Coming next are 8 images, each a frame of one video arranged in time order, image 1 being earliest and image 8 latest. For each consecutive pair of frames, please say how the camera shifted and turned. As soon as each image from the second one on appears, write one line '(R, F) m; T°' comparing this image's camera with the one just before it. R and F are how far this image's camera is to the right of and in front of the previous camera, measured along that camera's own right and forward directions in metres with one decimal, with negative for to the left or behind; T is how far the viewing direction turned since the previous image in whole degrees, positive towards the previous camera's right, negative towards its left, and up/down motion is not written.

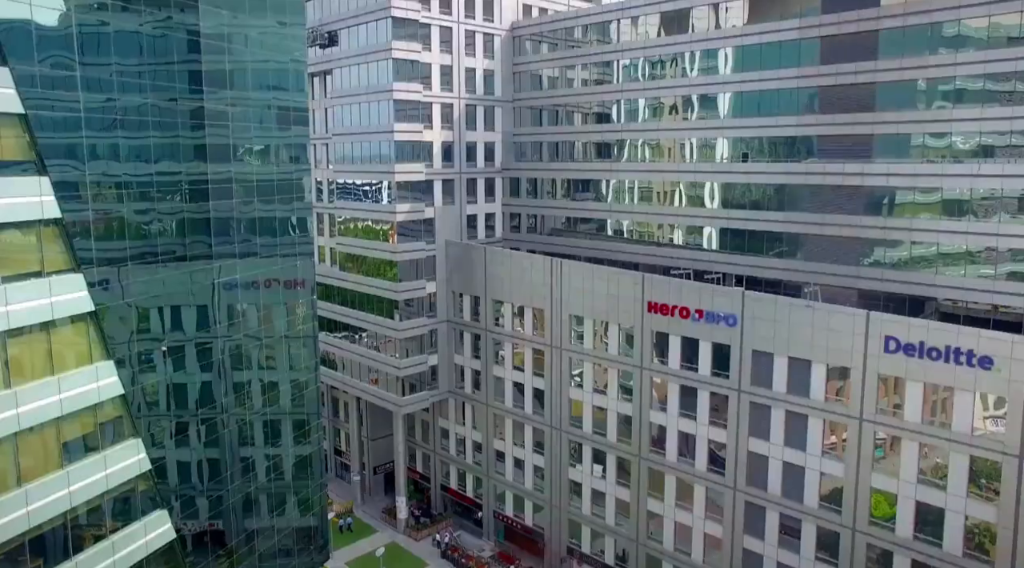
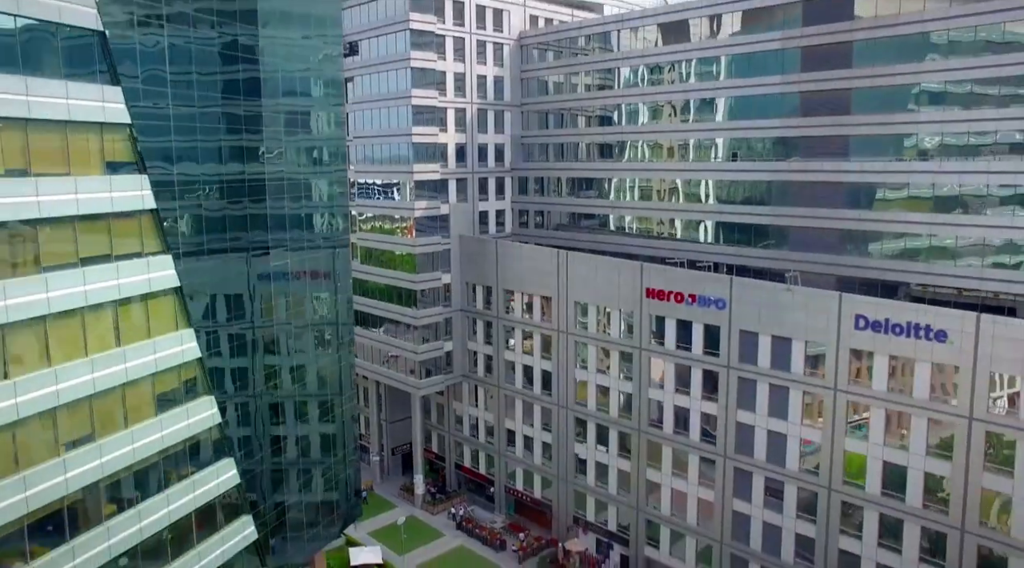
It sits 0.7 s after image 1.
(-0.5, -4.7) m; 0°
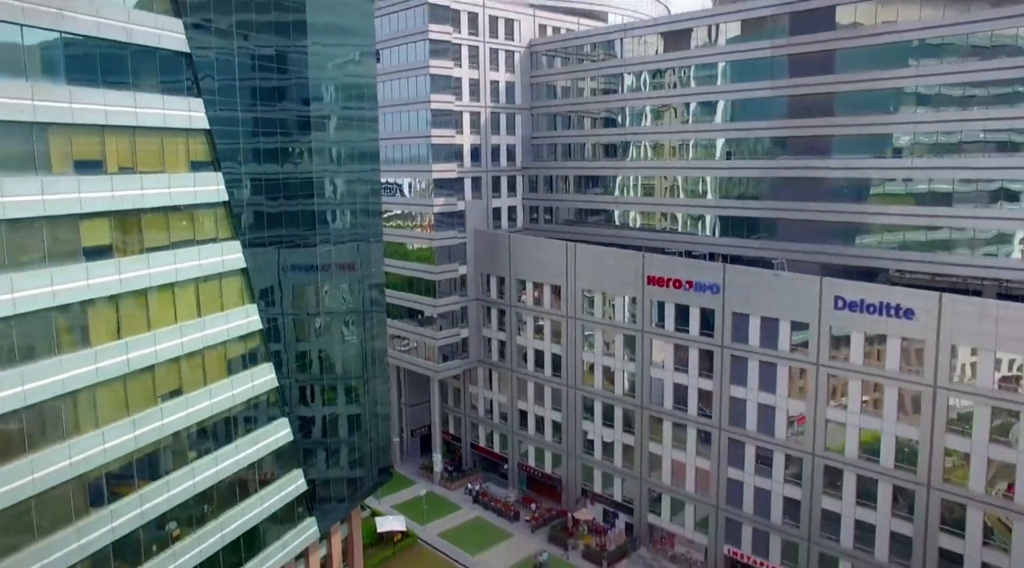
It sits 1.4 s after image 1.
(-0.5, -4.9) m; -1°
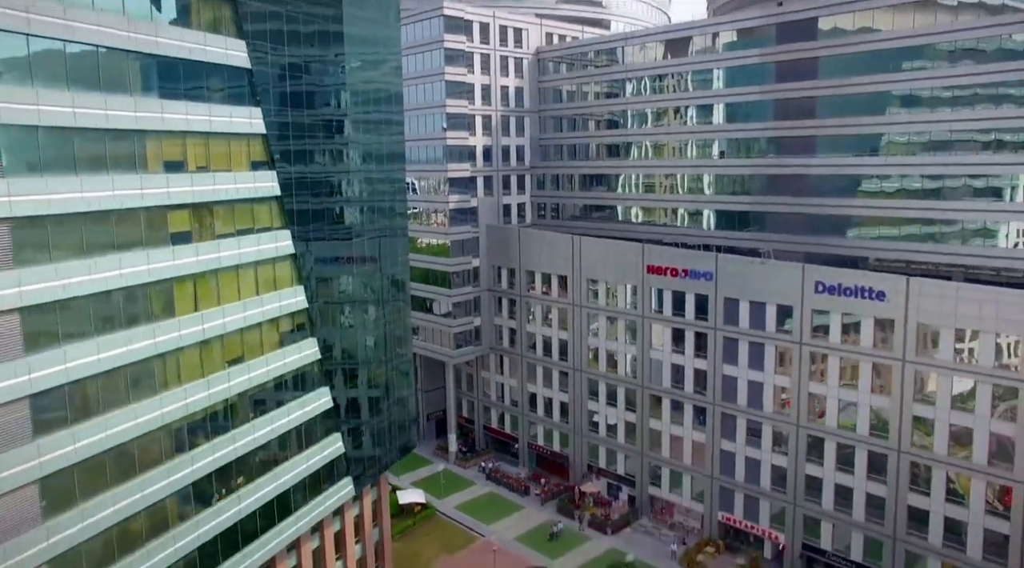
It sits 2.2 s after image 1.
(-0.5, -5.0) m; 0°
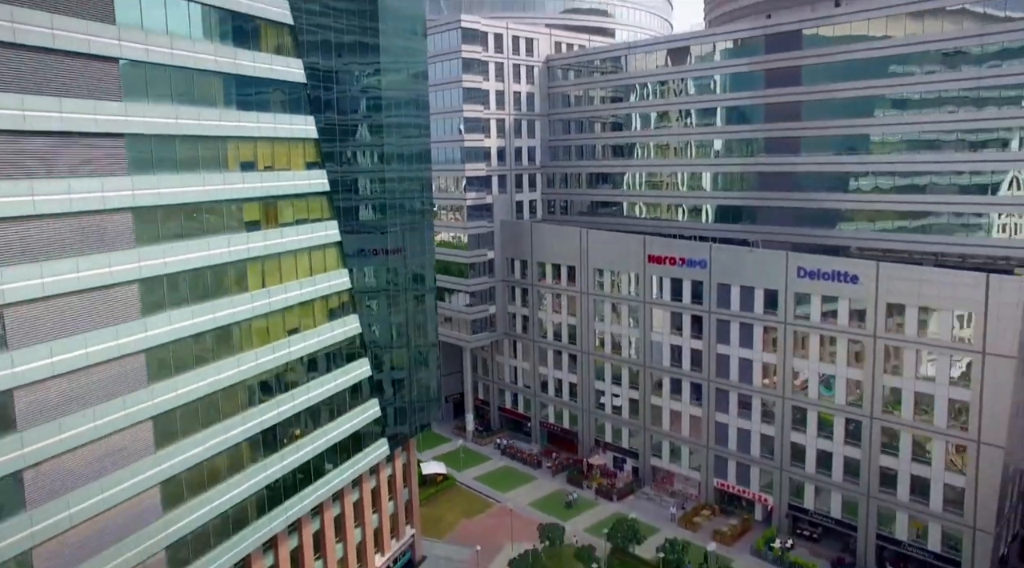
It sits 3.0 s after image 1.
(-0.5, -6.1) m; -1°
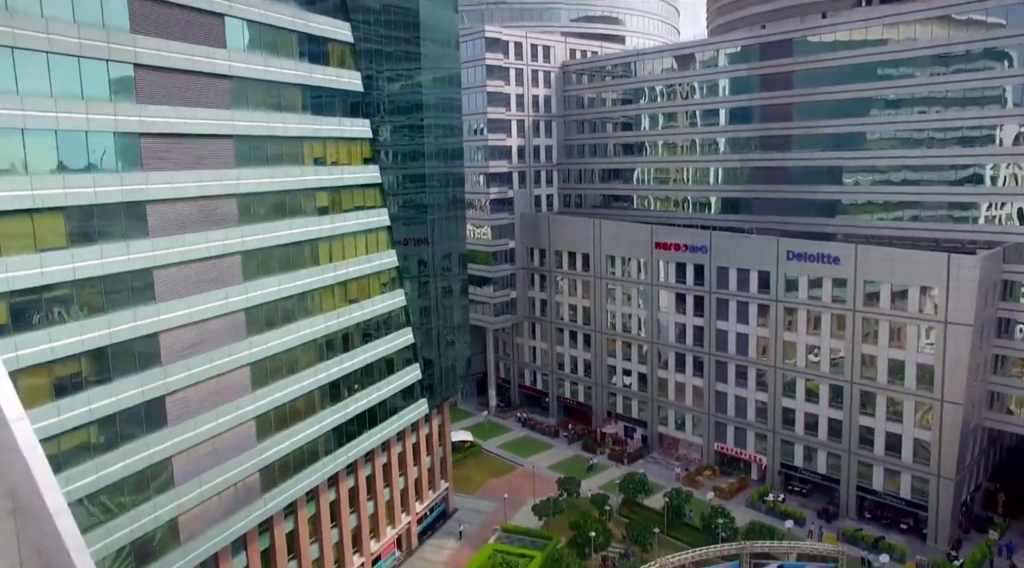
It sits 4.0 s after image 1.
(-0.9, -7.6) m; -1°
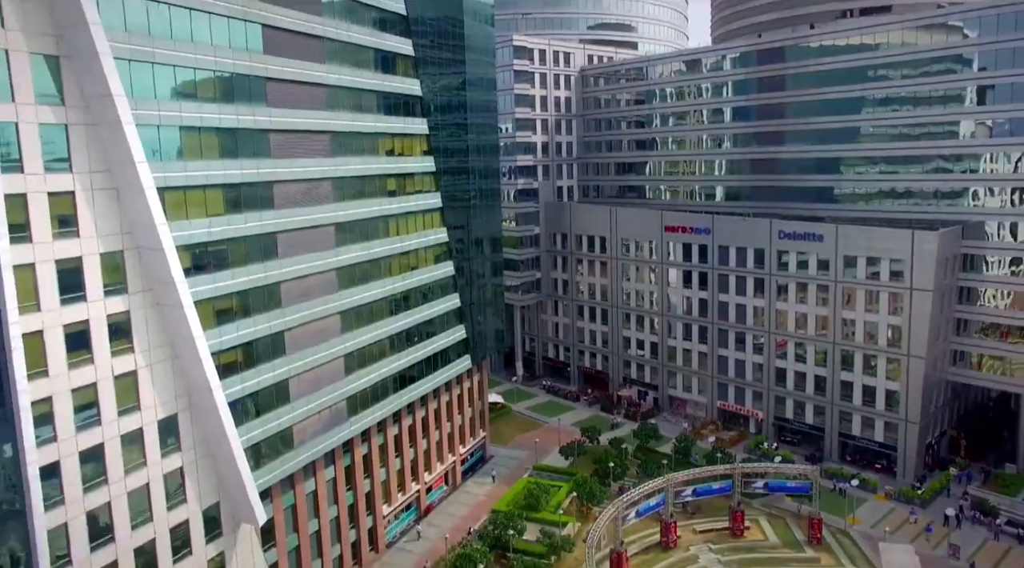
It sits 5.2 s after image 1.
(-1.6, -10.3) m; -1°
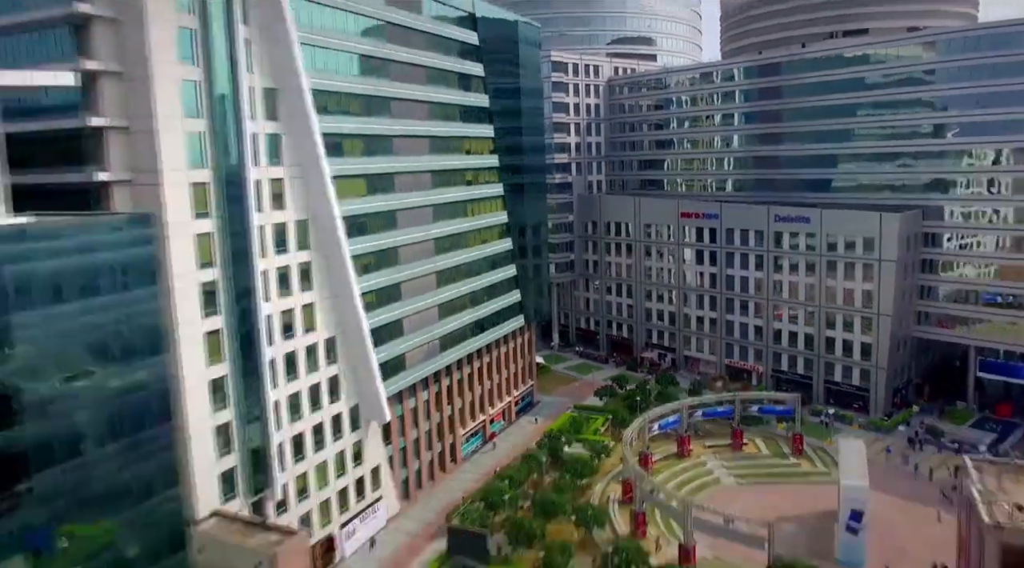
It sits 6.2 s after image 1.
(-3.4, -16.3) m; -1°
